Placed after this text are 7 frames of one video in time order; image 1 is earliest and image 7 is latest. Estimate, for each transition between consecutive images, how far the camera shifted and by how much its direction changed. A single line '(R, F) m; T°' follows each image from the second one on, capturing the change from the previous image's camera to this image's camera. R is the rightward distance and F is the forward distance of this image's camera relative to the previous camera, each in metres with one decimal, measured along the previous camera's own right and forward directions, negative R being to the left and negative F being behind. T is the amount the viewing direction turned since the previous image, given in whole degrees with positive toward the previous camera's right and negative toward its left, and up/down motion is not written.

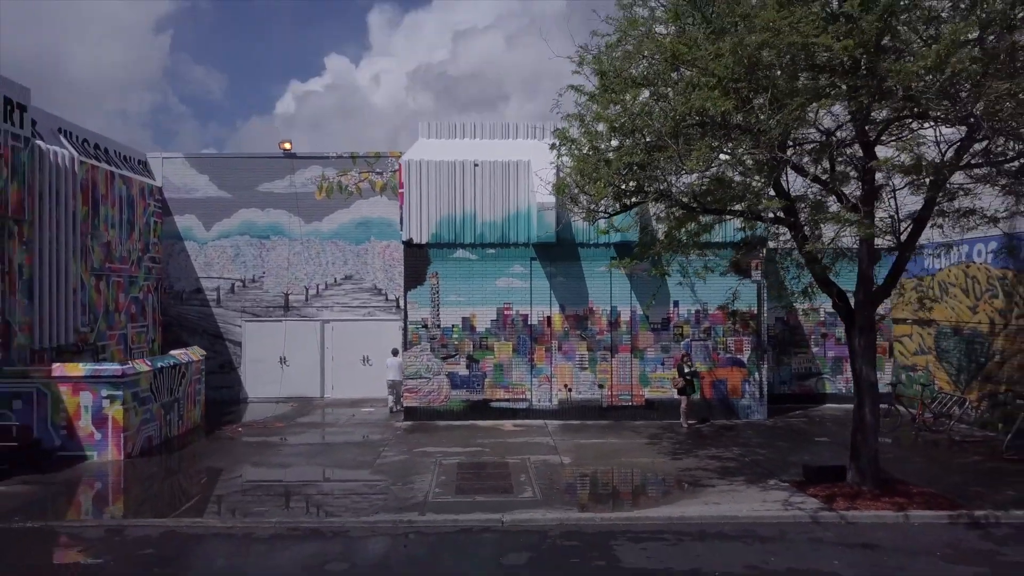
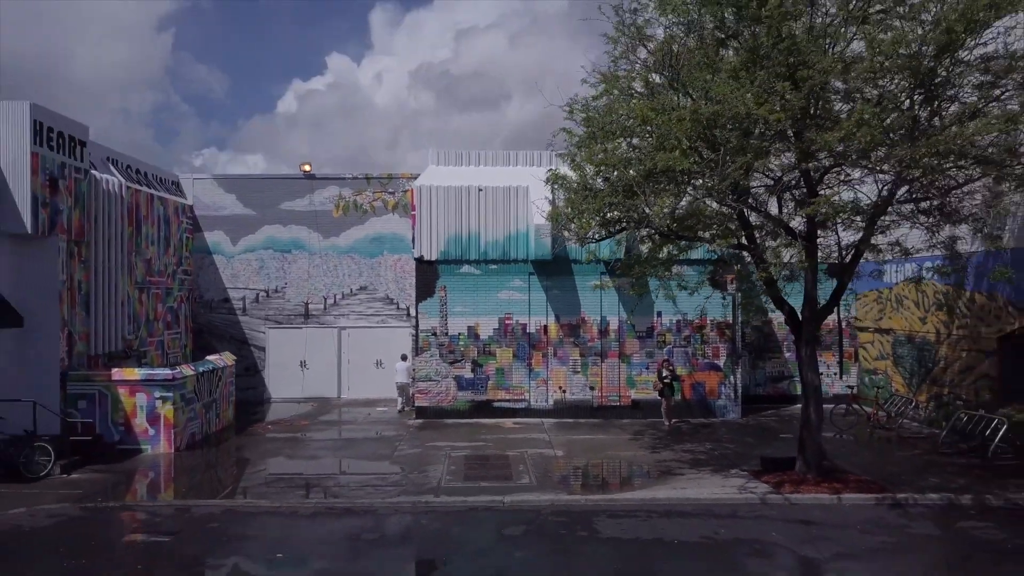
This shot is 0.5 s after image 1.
(0.0, -1.6) m; 0°
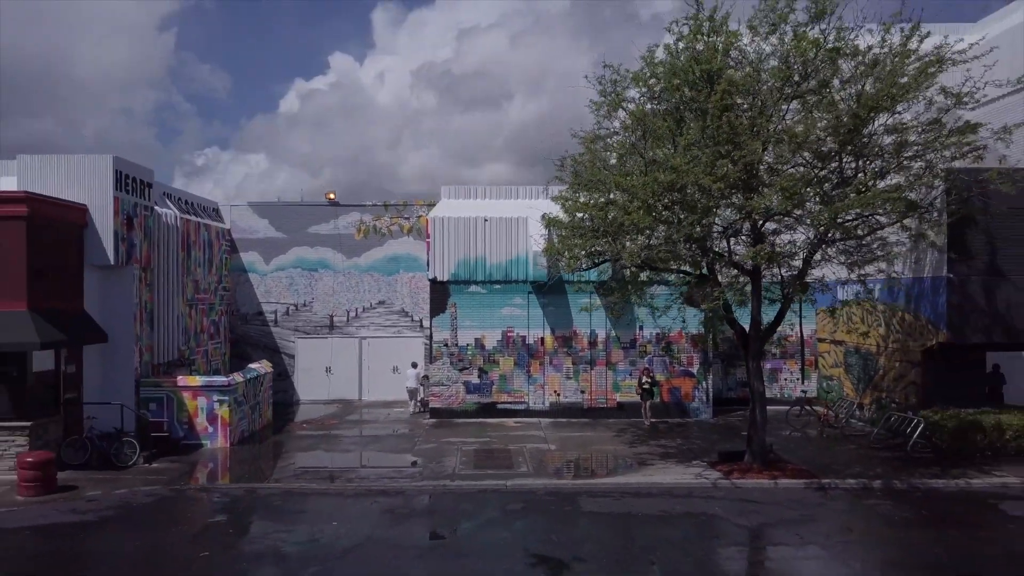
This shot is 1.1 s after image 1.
(0.0, -2.4) m; 0°
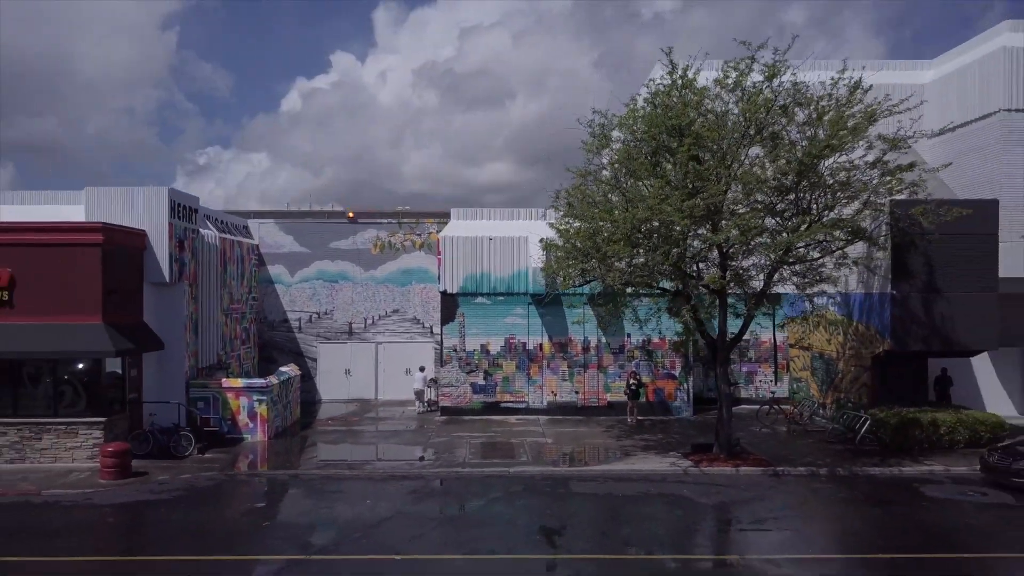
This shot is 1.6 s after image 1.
(0.0, -2.2) m; 0°
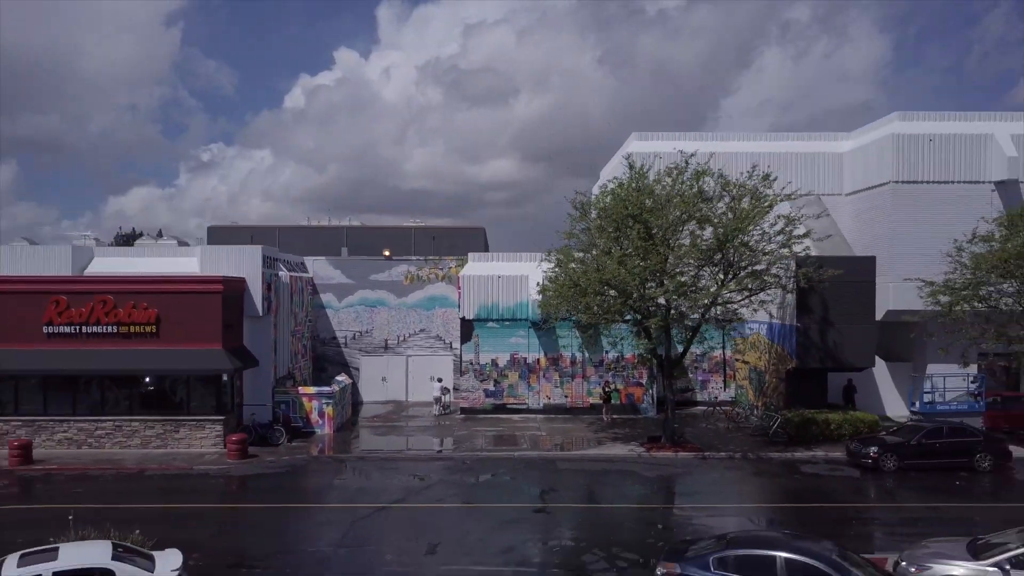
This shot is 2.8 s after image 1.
(0.0, -5.8) m; 0°
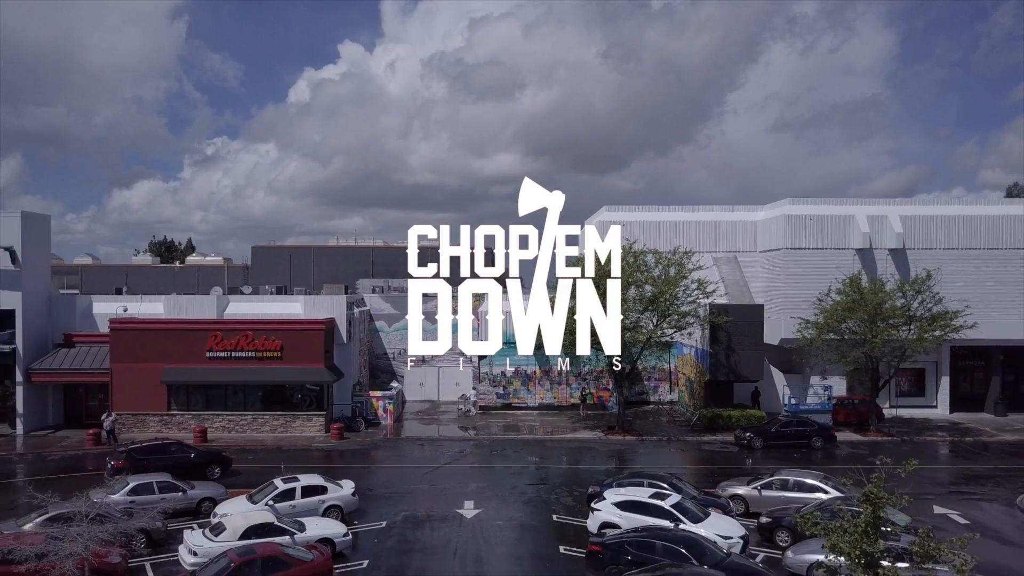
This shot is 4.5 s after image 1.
(0.0, -10.4) m; 0°
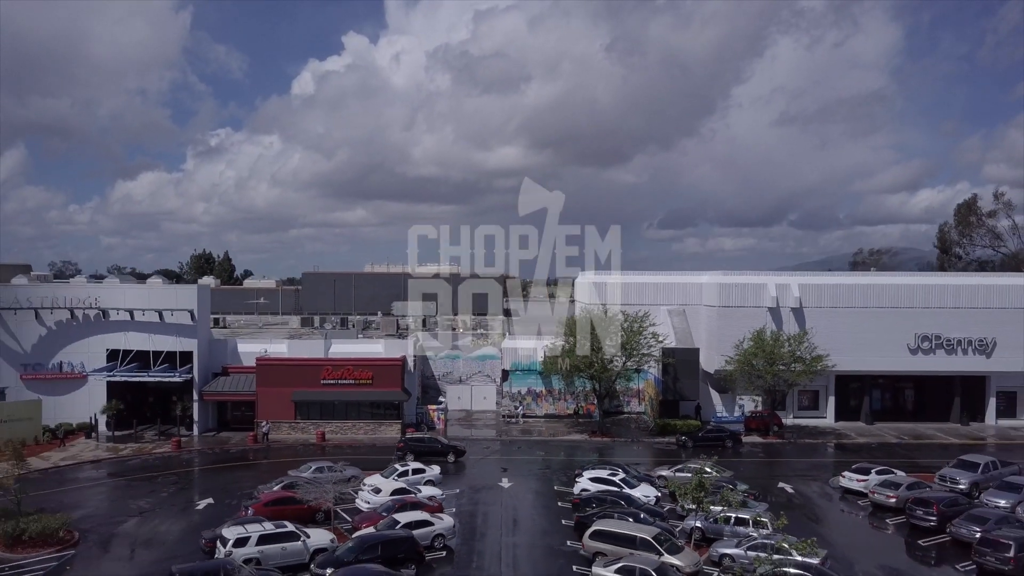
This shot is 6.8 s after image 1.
(-0.7, -14.8) m; 0°
